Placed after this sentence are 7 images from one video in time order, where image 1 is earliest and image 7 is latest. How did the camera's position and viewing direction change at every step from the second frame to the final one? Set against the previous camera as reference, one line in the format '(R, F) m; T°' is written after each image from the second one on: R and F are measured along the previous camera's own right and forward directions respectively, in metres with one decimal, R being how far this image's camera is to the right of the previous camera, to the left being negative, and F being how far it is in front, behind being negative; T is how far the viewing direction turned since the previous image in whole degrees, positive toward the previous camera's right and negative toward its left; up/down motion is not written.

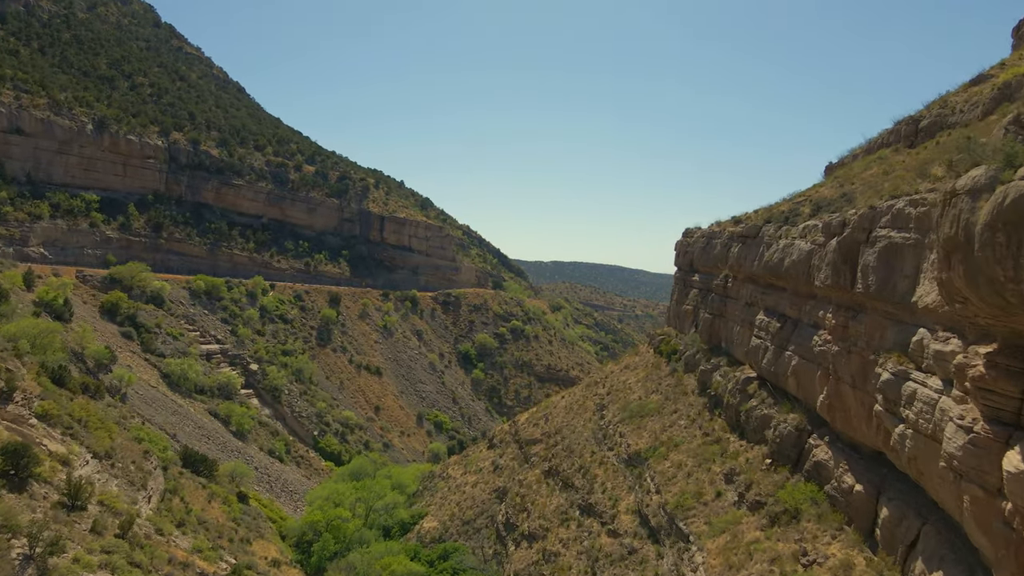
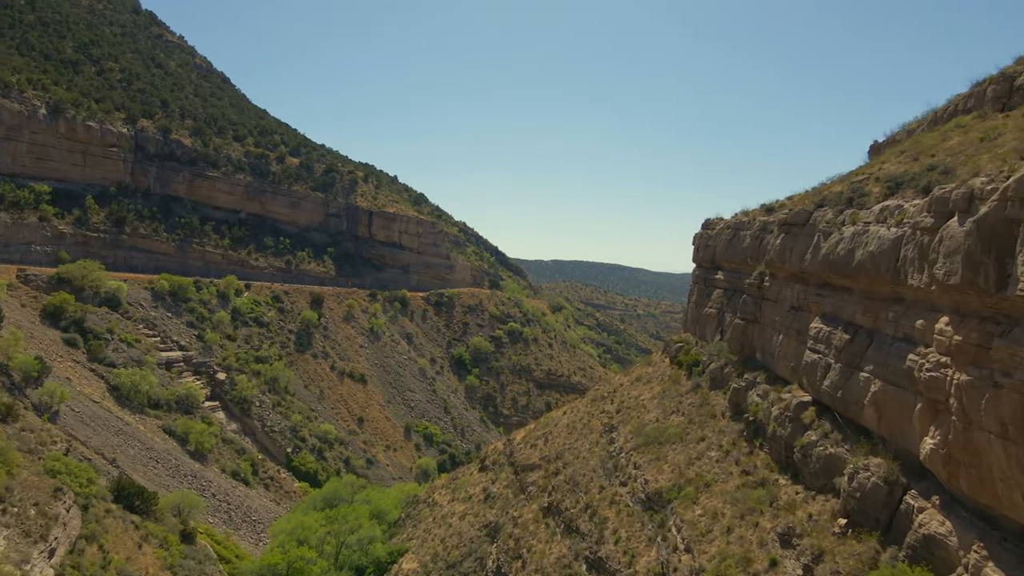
(+0.3, +4.0) m; 0°
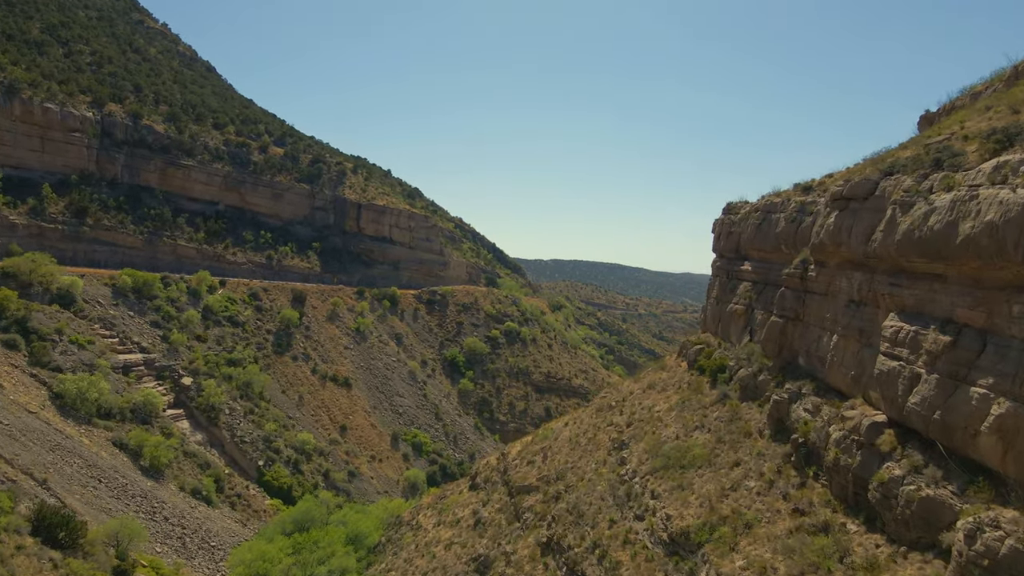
(+0.2, +3.4) m; 0°
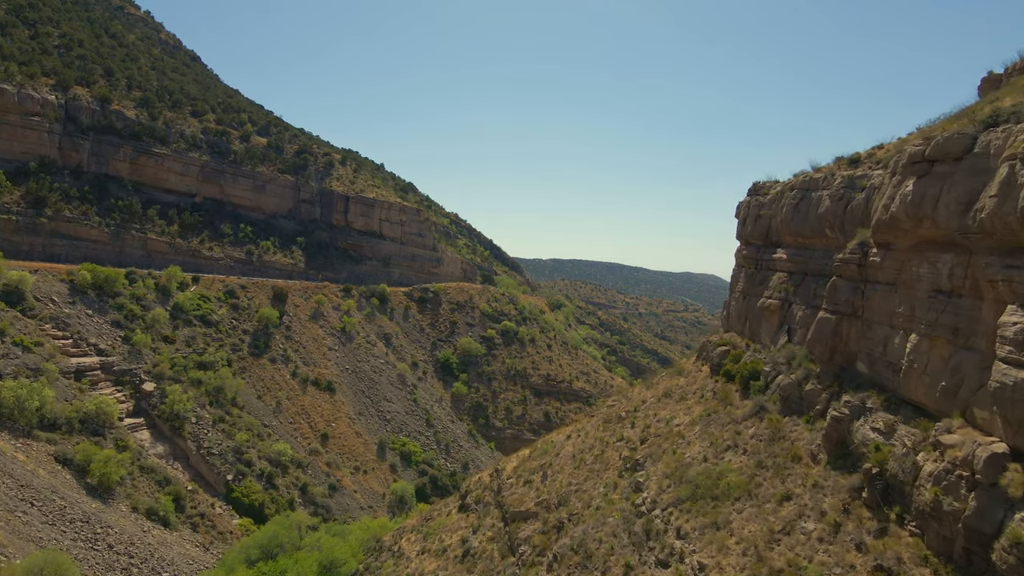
(+0.2, +3.0) m; 0°
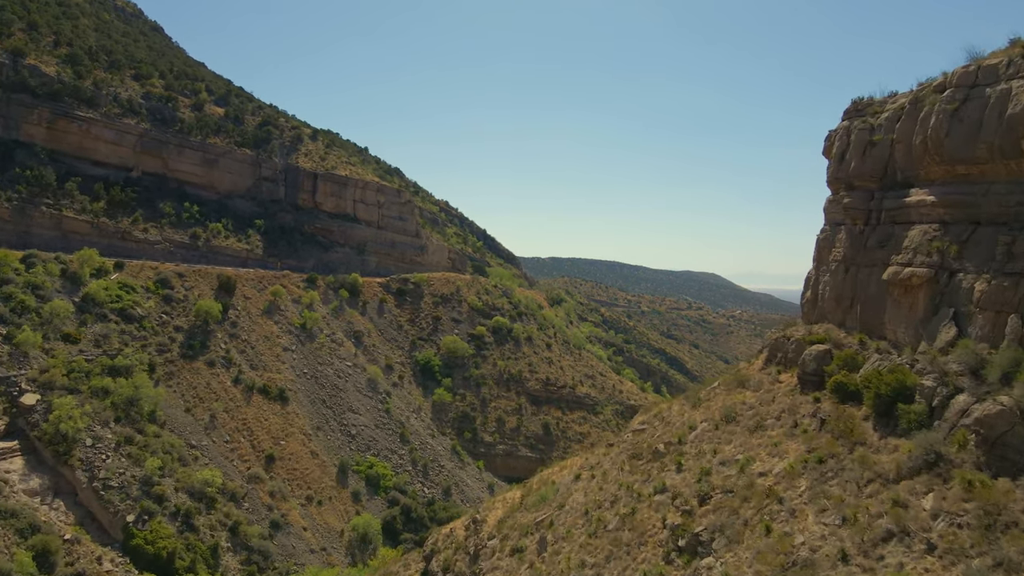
(+0.4, +6.7) m; 0°
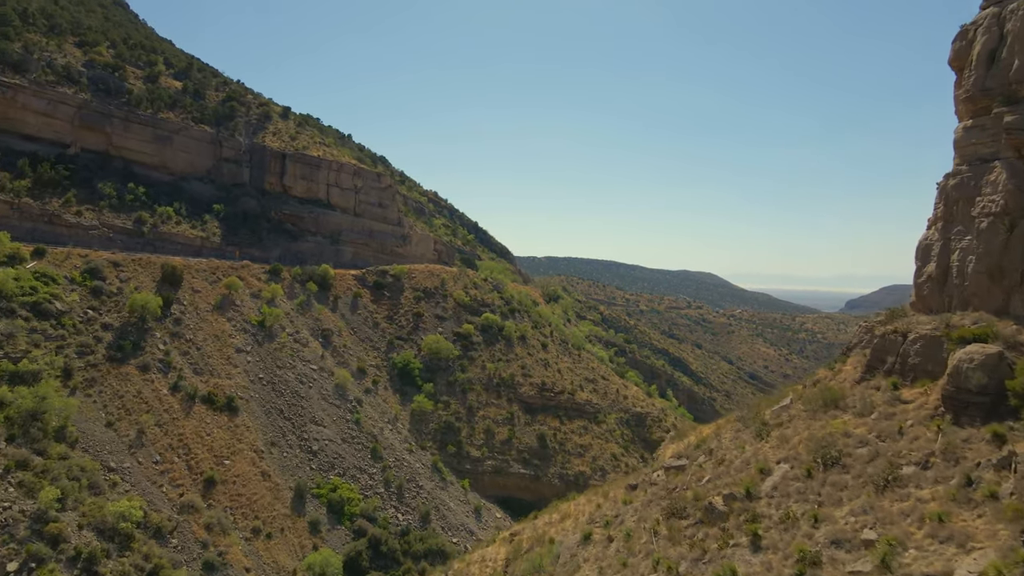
(+0.3, +4.6) m; 0°
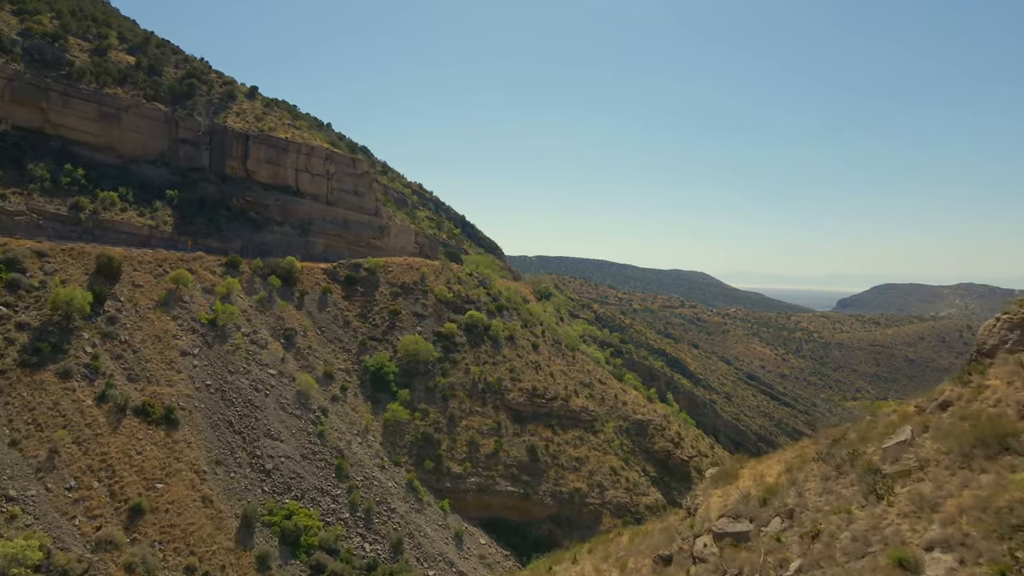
(+0.2, +3.6) m; +1°
